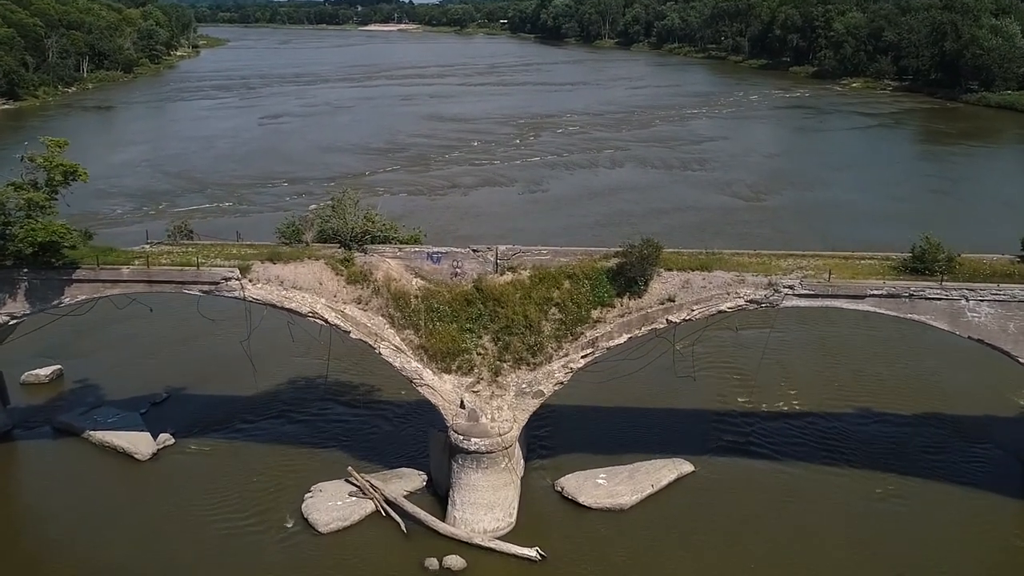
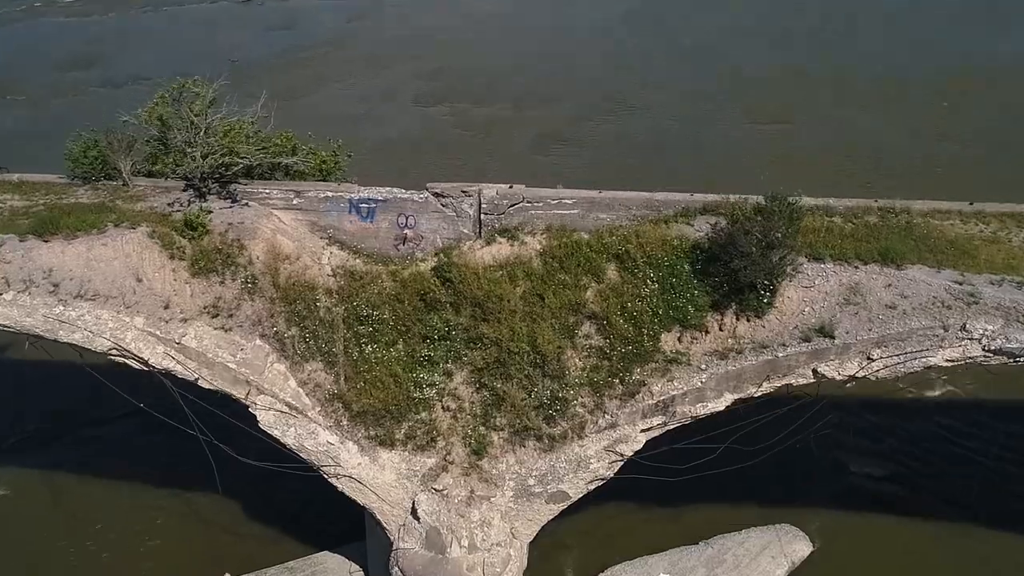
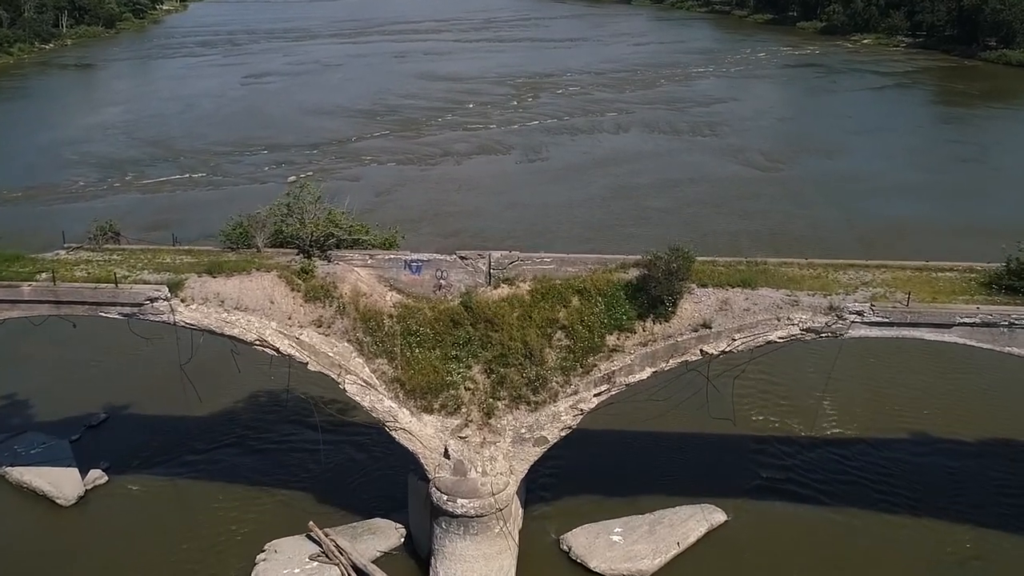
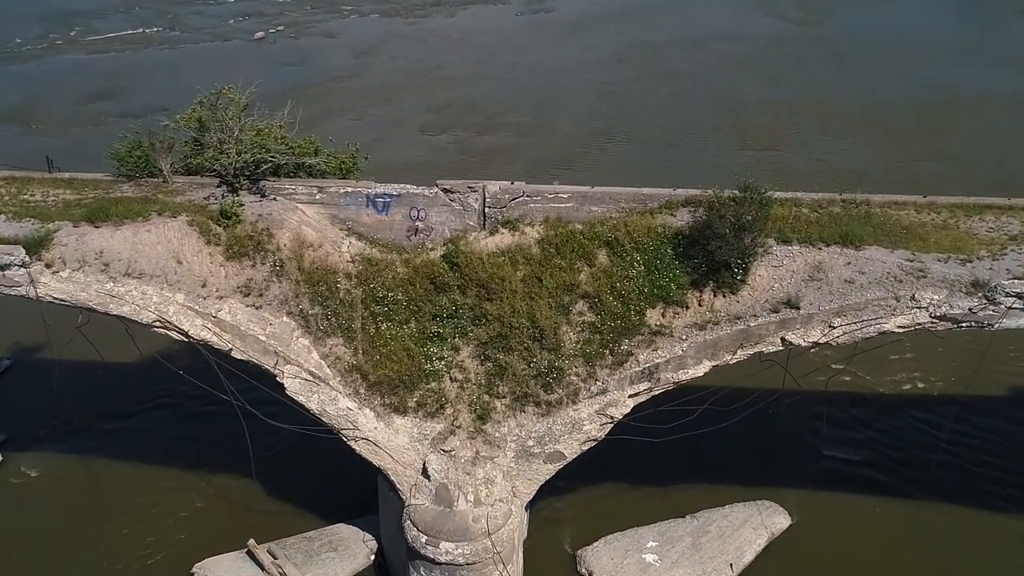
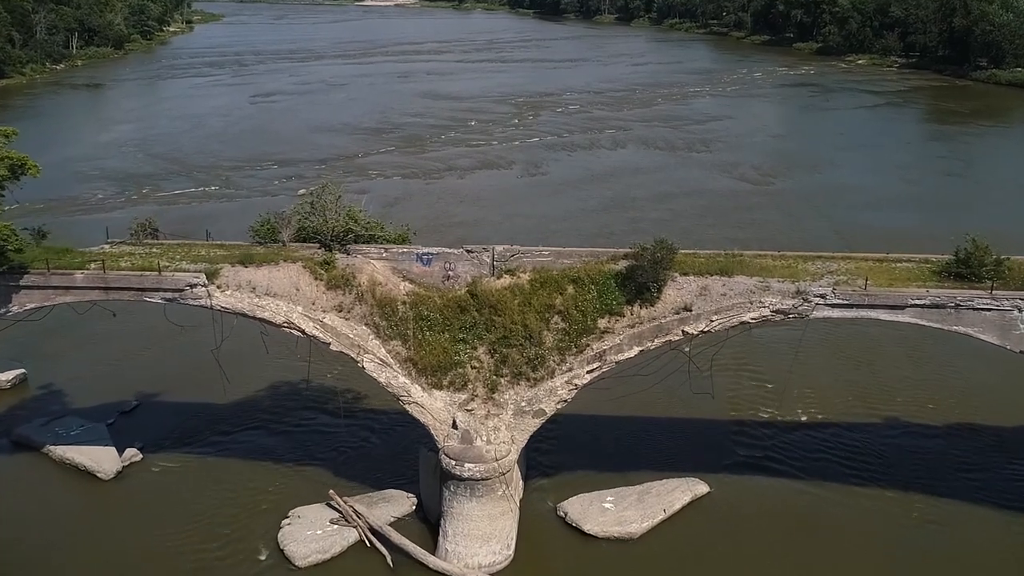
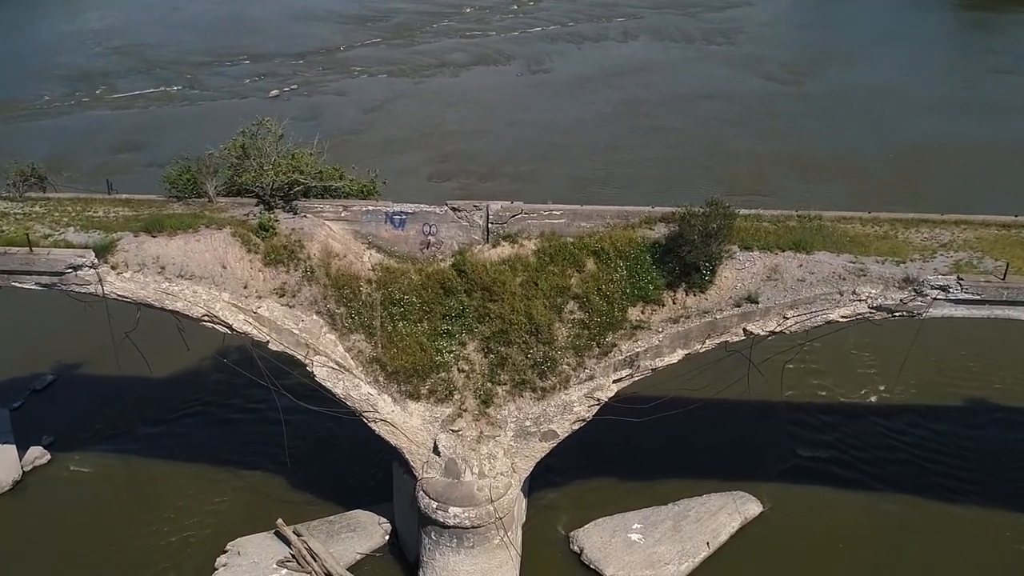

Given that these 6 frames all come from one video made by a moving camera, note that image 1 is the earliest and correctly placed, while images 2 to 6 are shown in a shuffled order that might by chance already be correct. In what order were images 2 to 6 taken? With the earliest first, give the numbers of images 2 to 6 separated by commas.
5, 3, 6, 4, 2
